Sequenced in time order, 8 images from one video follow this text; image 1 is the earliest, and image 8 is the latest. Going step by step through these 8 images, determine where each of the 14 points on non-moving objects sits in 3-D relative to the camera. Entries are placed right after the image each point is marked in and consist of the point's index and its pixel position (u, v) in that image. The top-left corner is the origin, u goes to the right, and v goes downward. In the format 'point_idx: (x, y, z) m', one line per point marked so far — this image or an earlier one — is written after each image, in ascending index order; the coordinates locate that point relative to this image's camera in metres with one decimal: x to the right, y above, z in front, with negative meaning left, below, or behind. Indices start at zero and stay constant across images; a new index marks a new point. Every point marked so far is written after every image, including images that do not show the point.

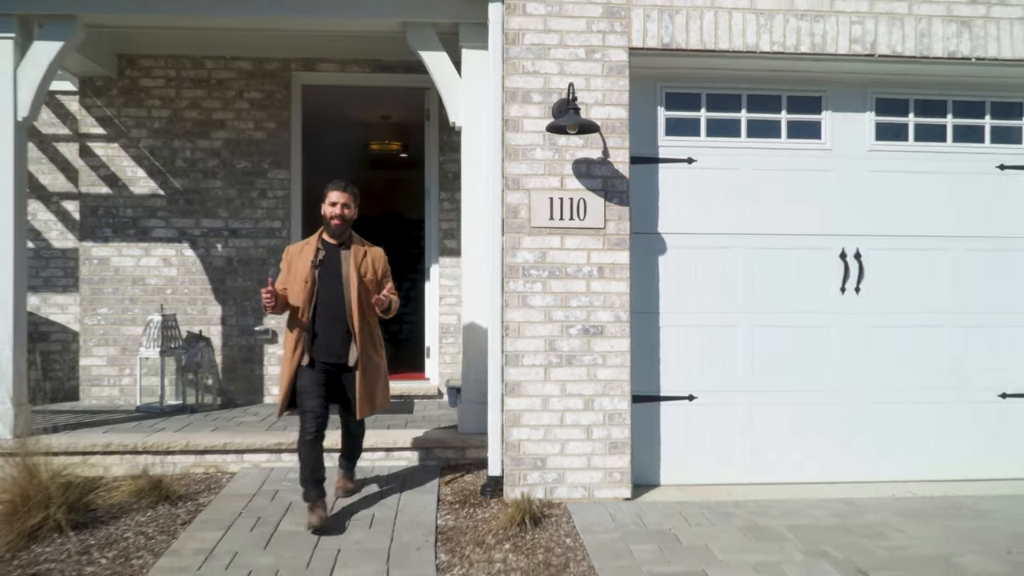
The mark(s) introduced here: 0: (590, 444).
0: (+0.4, -0.8, +4.6) m
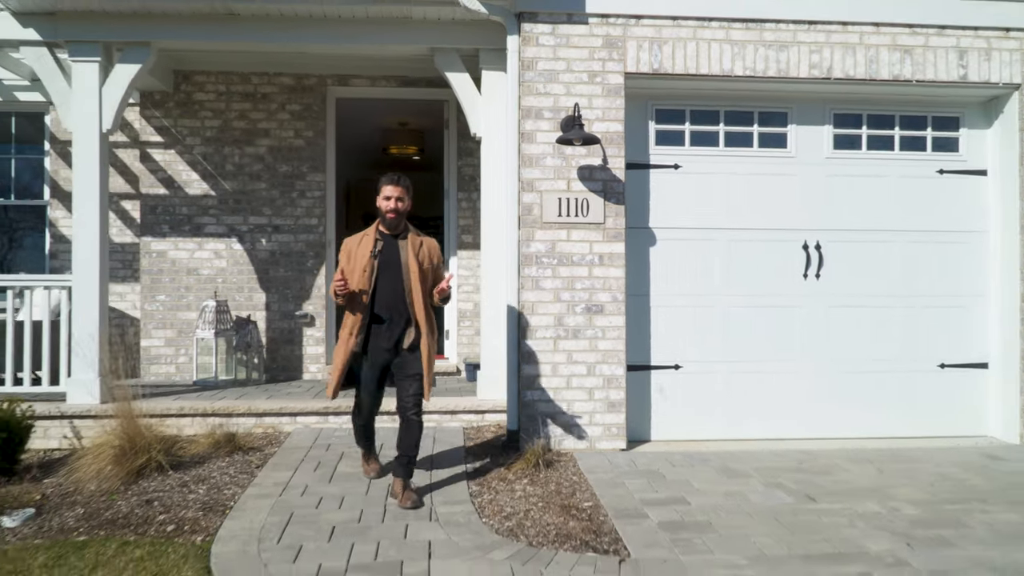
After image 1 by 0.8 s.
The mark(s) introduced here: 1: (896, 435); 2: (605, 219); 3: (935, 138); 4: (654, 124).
0: (+0.5, -0.7, +5.5) m
1: (+2.6, -1.0, +6.0) m
2: (+0.6, +0.4, +5.5) m
3: (+2.9, +1.0, +6.1) m
4: (+0.9, +1.1, +5.9) m
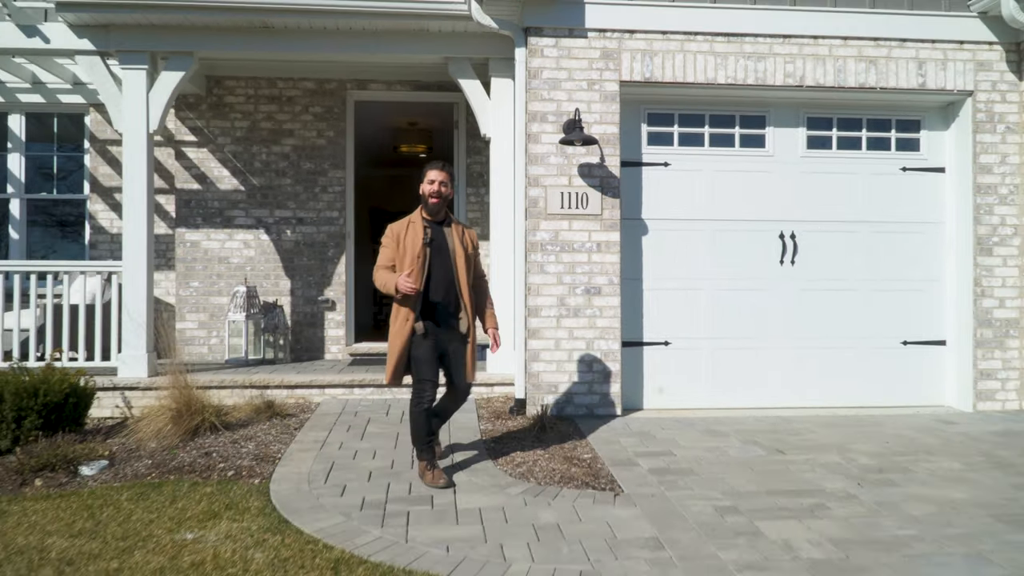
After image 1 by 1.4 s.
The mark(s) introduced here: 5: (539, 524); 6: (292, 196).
0: (+0.6, -0.6, +6.2) m
1: (+2.6, -0.9, +6.7) m
2: (+0.6, +0.5, +6.2) m
3: (+2.9, +1.1, +6.8) m
4: (+1.0, +1.2, +6.5) m
5: (+0.1, -1.0, +3.8) m
6: (-2.1, +0.9, +8.4) m
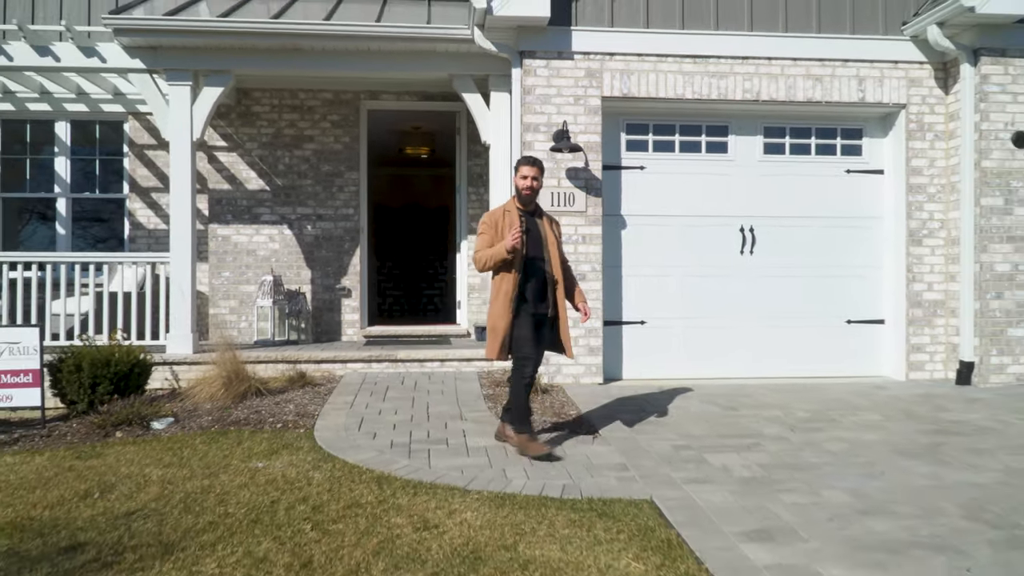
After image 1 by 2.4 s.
0: (+0.5, -0.5, +7.3) m
1: (+2.6, -0.7, +7.7) m
2: (+0.6, +0.7, +7.3) m
3: (+2.9, +1.3, +7.8) m
4: (+1.0, +1.3, +7.6) m
5: (+0.1, -0.9, +4.9) m
6: (-2.1, +1.0, +9.5) m
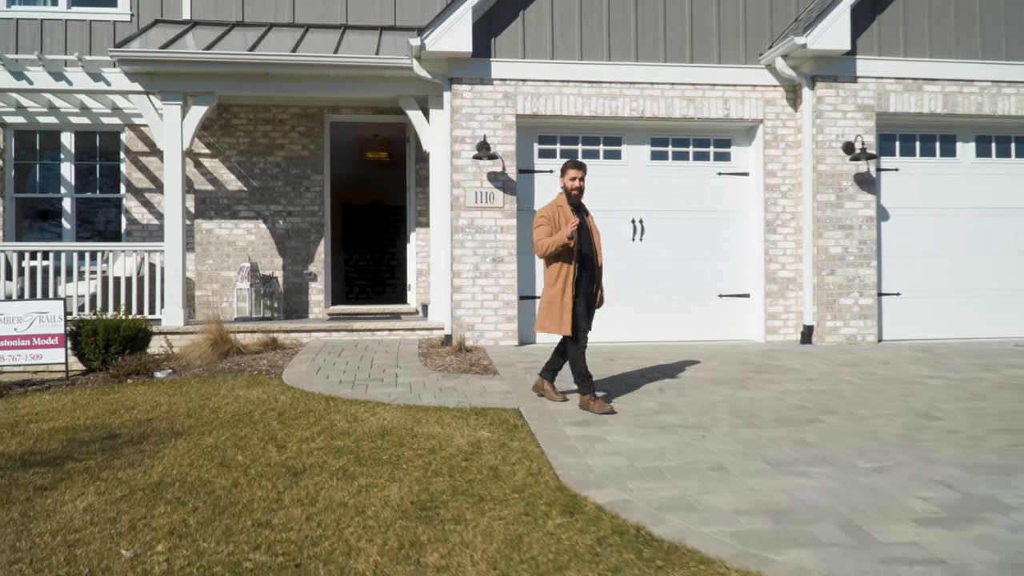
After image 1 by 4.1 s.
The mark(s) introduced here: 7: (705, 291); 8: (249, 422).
0: (-0.2, -0.3, +9.0) m
1: (+1.9, -0.5, +9.5) m
2: (-0.1, +0.8, +9.0) m
3: (+2.2, +1.5, +9.6) m
4: (+0.3, +1.5, +9.3) m
5: (-0.5, -0.7, +6.6) m
6: (-2.9, +1.2, +11.2) m
7: (+2.1, 0.0, +9.5) m
8: (-1.6, -0.8, +5.5) m
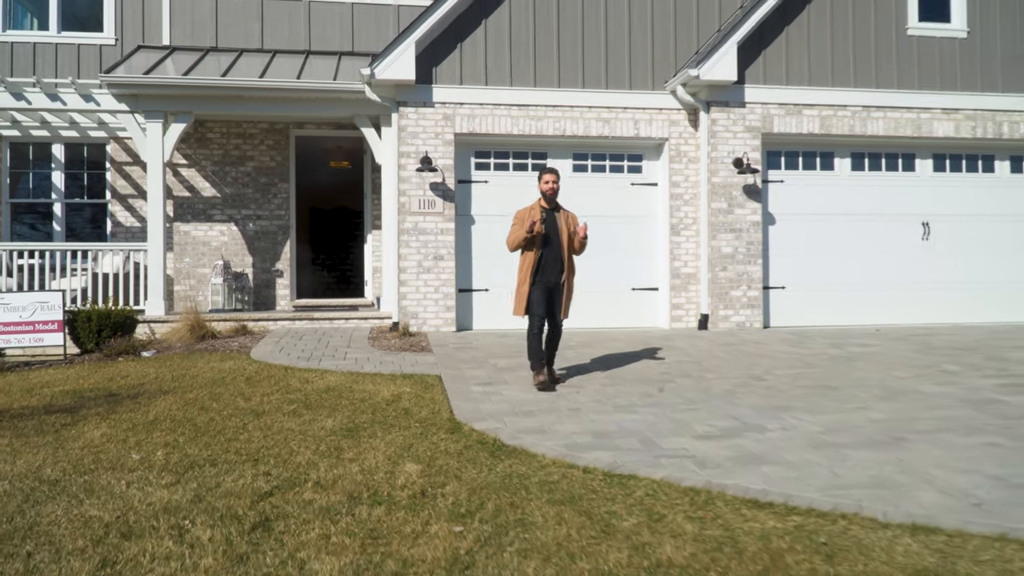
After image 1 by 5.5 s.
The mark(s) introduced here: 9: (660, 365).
0: (-0.9, -0.2, +10.5) m
1: (+1.2, -0.5, +11.0) m
2: (-0.8, +0.9, +10.5) m
3: (+1.5, +1.5, +11.2) m
4: (-0.5, +1.6, +10.8) m
5: (-1.2, -0.7, +8.1) m
6: (-3.6, +1.2, +12.5) m
7: (+1.3, 0.0, +11.0) m
8: (-2.2, -0.7, +6.9) m
9: (+1.3, -0.7, +7.8) m
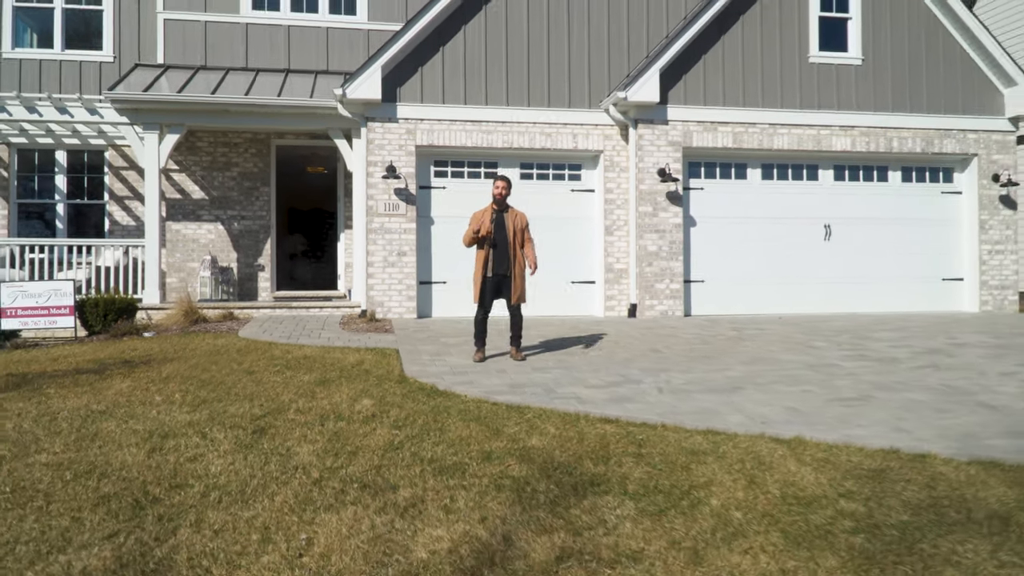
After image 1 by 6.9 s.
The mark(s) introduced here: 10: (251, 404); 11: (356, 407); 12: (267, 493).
0: (-1.5, -0.1, +12.0) m
1: (+0.5, -0.4, +12.6) m
2: (-1.4, +1.0, +12.0) m
3: (+0.8, +1.6, +12.8) m
4: (-1.1, +1.7, +12.4) m
5: (-1.7, -0.5, +9.6) m
6: (-4.3, +1.3, +14.0) m
7: (+0.7, +0.1, +12.6) m
8: (-2.8, -0.6, +8.4) m
9: (+0.7, -0.6, +9.4) m
10: (-1.7, -0.8, +5.8) m
11: (-1.0, -0.8, +5.6) m
12: (-1.1, -0.9, +3.9) m
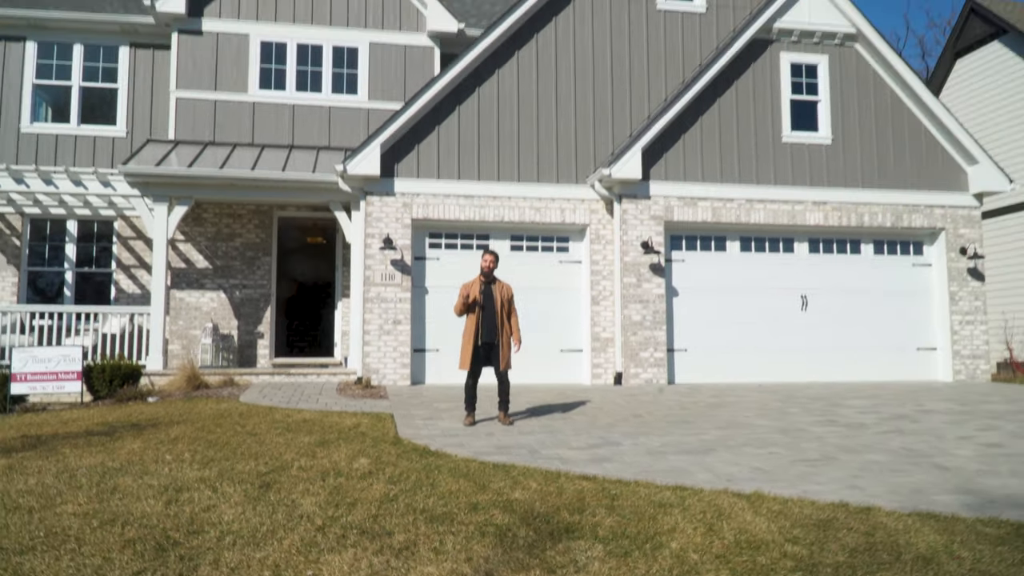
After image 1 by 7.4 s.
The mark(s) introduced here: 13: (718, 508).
0: (-1.6, -1.1, +12.5) m
1: (+0.4, -1.4, +13.1) m
2: (-1.6, +0.1, +12.6) m
3: (+0.7, +0.6, +13.4) m
4: (-1.2, +0.7, +13.0) m
5: (-1.9, -1.3, +10.1) m
6: (-4.5, +0.3, +14.6) m
7: (+0.5, -0.9, +13.2) m
8: (-2.9, -1.3, +8.9) m
9: (+0.6, -1.3, +9.9) m
10: (-1.8, -1.2, +6.3) m
11: (-1.1, -1.2, +6.1) m
12: (-1.2, -1.2, +4.4) m
13: (+1.1, -1.2, +4.9) m
